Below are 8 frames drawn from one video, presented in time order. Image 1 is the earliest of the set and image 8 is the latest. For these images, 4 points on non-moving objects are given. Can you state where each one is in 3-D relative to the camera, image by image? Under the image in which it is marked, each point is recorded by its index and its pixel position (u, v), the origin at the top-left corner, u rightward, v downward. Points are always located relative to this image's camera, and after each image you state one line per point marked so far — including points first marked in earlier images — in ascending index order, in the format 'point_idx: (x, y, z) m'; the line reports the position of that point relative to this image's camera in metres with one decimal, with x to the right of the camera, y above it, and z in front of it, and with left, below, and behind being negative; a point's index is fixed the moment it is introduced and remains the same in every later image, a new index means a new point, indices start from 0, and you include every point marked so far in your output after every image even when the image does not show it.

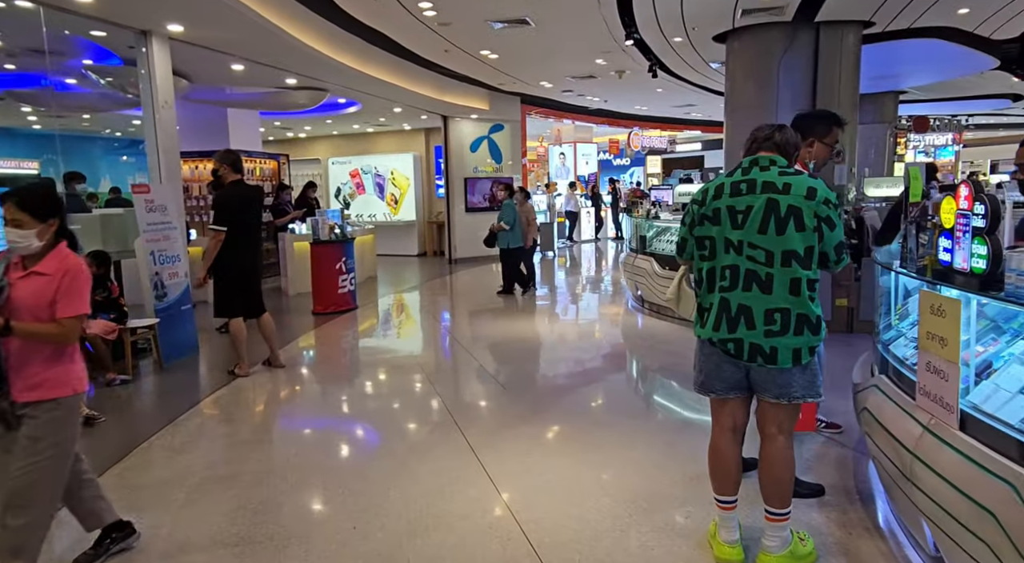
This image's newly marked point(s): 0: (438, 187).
0: (-1.6, +2.1, +14.5) m
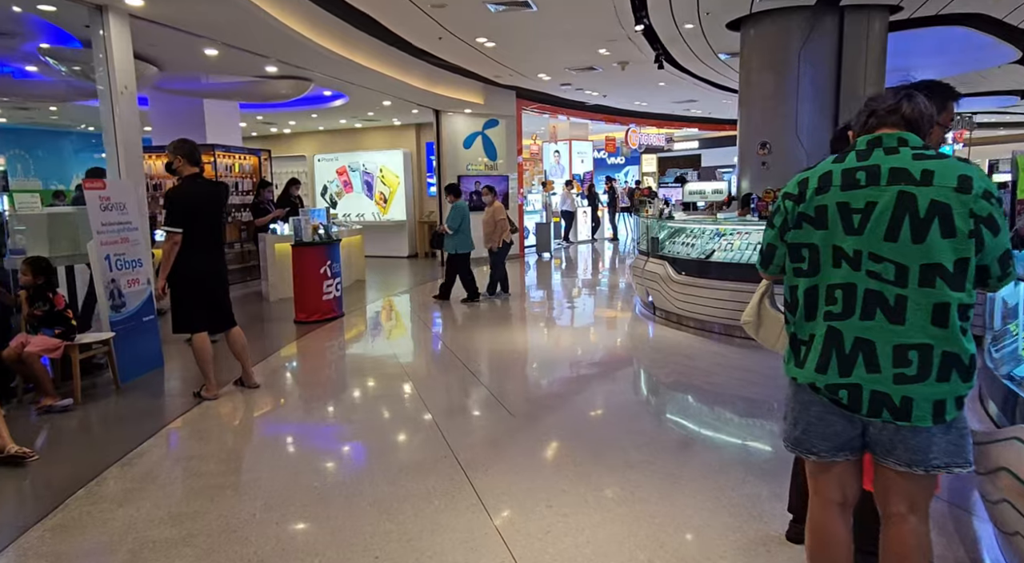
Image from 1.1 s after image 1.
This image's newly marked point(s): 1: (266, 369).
0: (-1.7, +2.0, +13.9) m
1: (-2.3, -0.7, +6.0) m
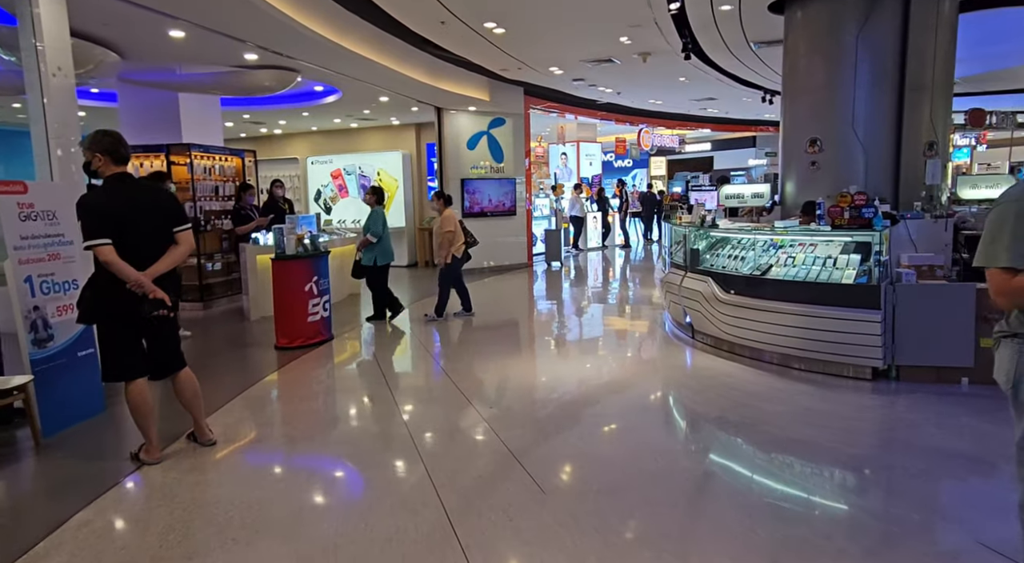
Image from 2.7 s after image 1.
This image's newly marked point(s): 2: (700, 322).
0: (-1.6, +1.8, +13.0) m
1: (-2.1, -0.9, +5.0) m
2: (+1.6, -0.3, +5.7) m
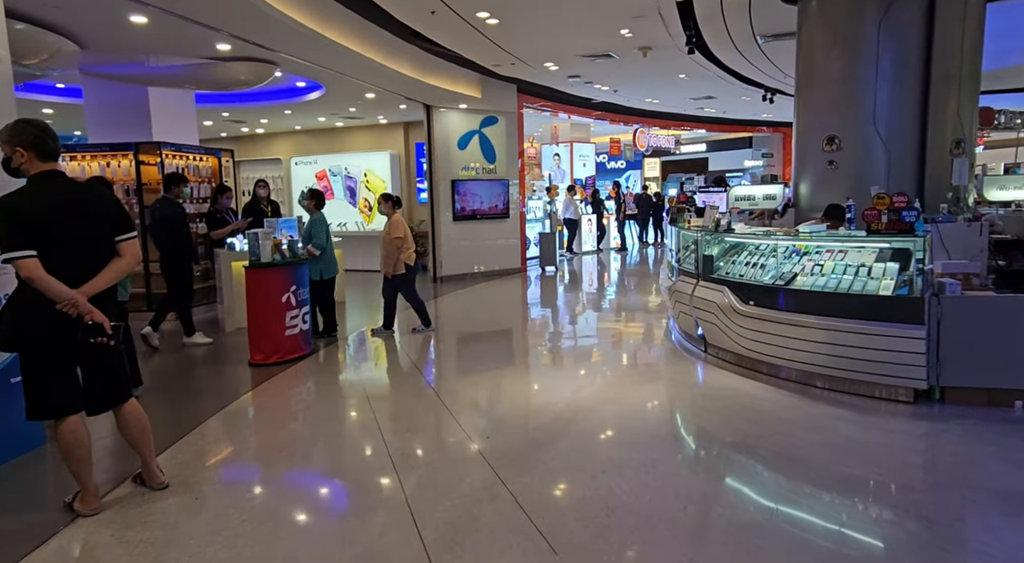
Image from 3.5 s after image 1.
0: (-1.7, +1.7, +12.4) m
1: (-2.1, -1.0, +4.5) m
2: (+1.6, -0.4, +5.2) m
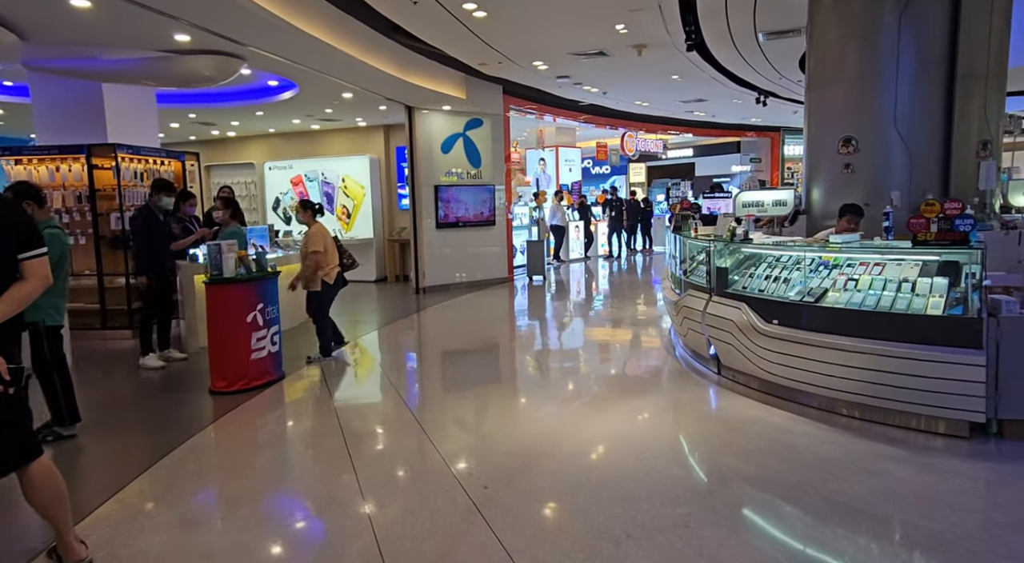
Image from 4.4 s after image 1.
0: (-2.0, +1.5, +11.9) m
1: (-2.2, -1.1, +3.9) m
2: (+1.5, -0.5, +4.7) m
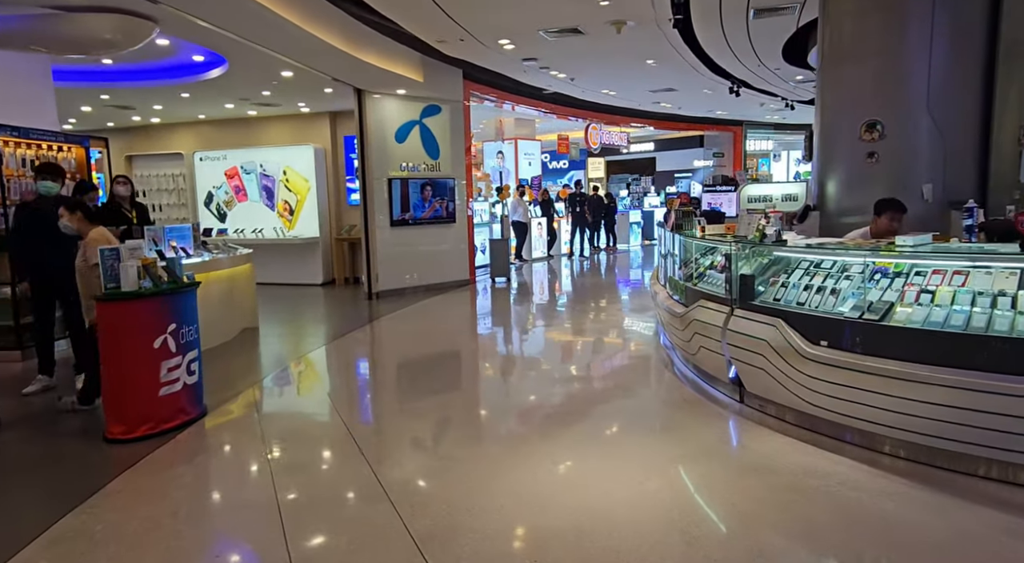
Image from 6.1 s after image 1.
0: (-2.6, +1.5, +10.8) m
1: (-2.2, -1.2, +2.8) m
2: (+1.4, -0.6, +3.9) m
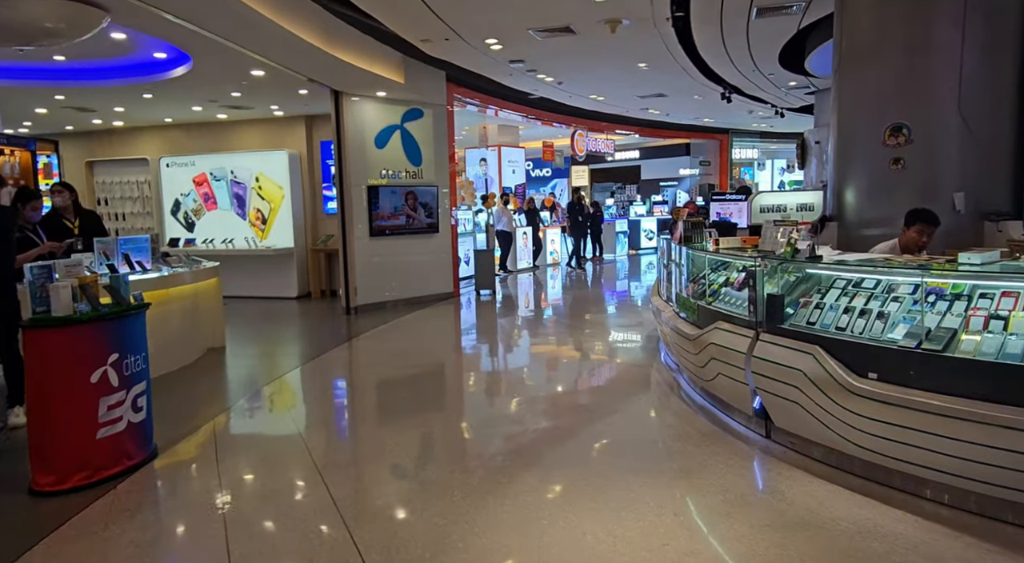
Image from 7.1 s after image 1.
0: (-2.8, +1.3, +10.2) m
1: (-2.1, -1.3, +2.2) m
2: (+1.4, -0.7, +3.5) m
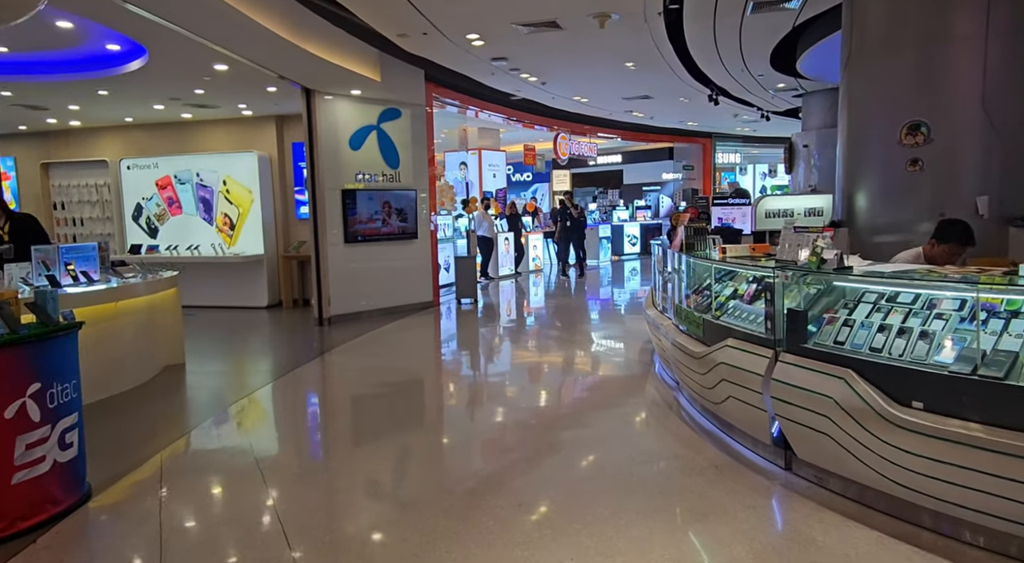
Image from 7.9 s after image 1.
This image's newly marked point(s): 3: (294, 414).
0: (-3.1, +1.1, +9.7) m
1: (-2.2, -1.4, +1.7) m
2: (+1.4, -0.8, +3.1) m
3: (-1.6, -1.1, +4.8) m
